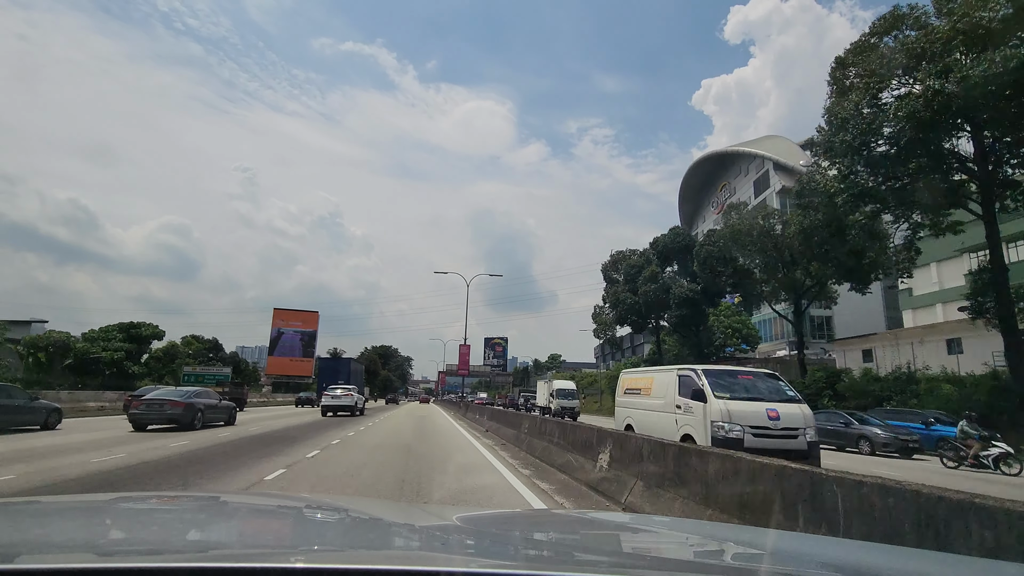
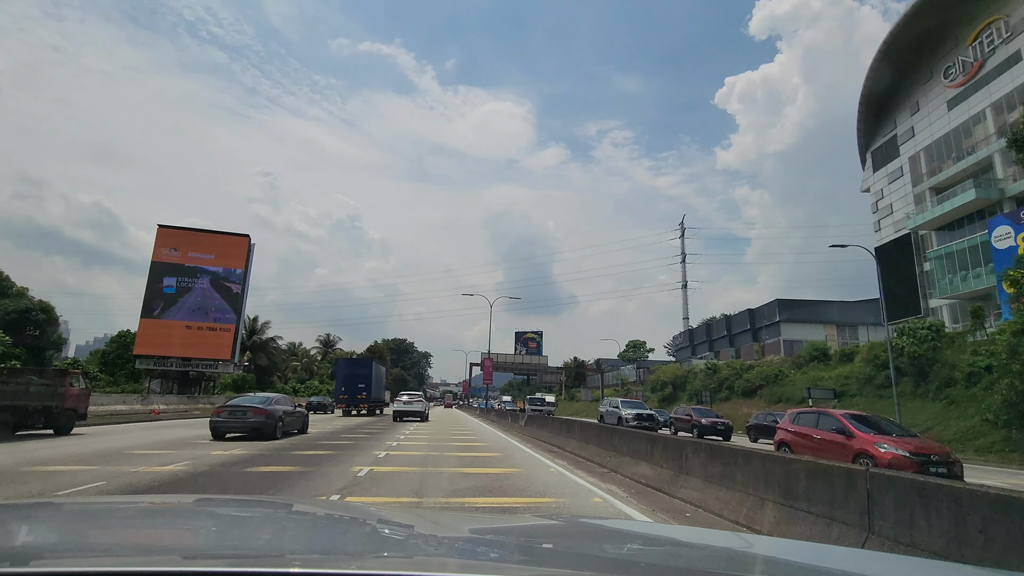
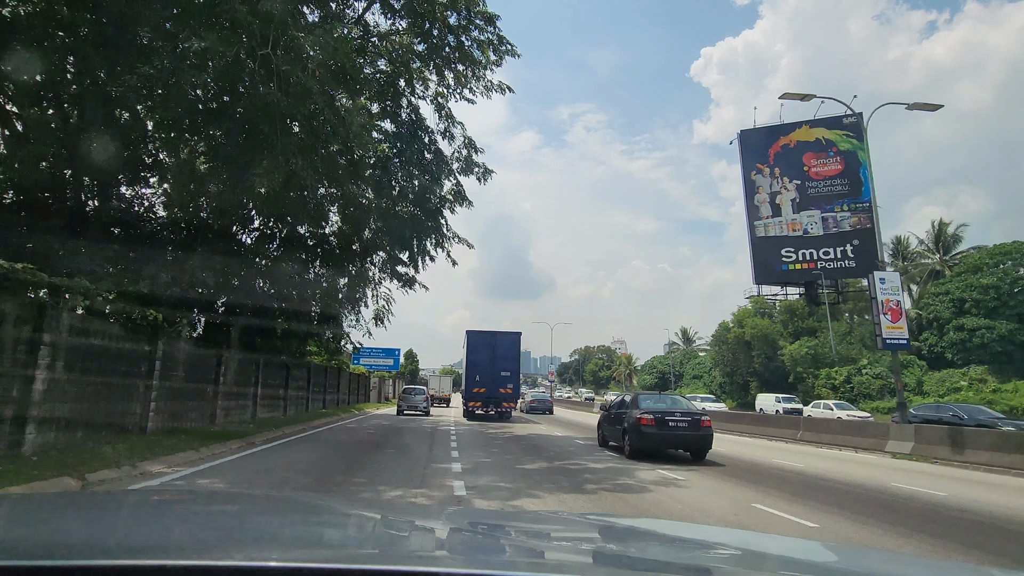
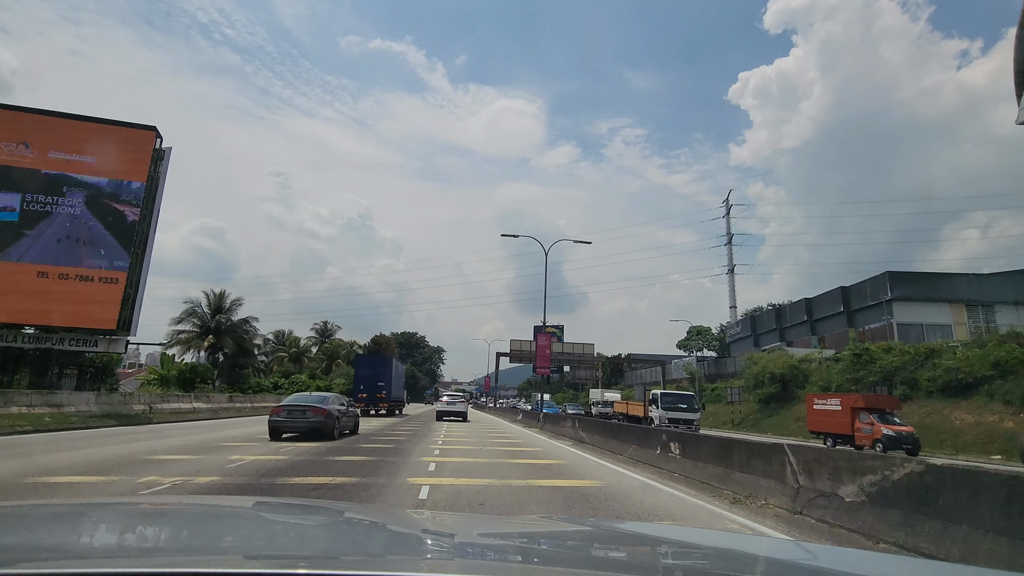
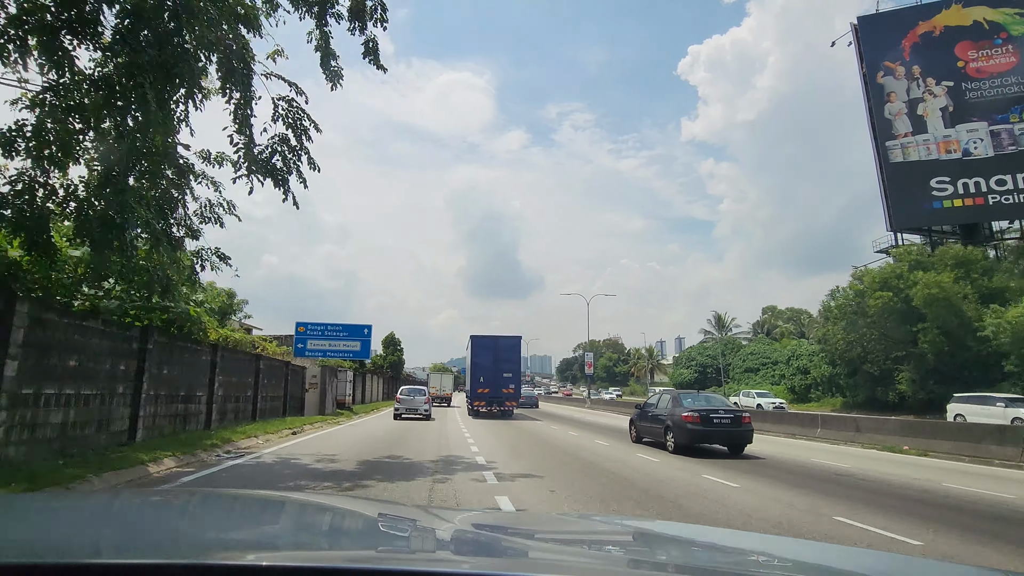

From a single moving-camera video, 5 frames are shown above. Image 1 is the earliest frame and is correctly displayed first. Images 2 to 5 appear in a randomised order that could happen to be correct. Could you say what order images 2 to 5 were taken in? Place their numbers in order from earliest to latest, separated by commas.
2, 4, 3, 5
